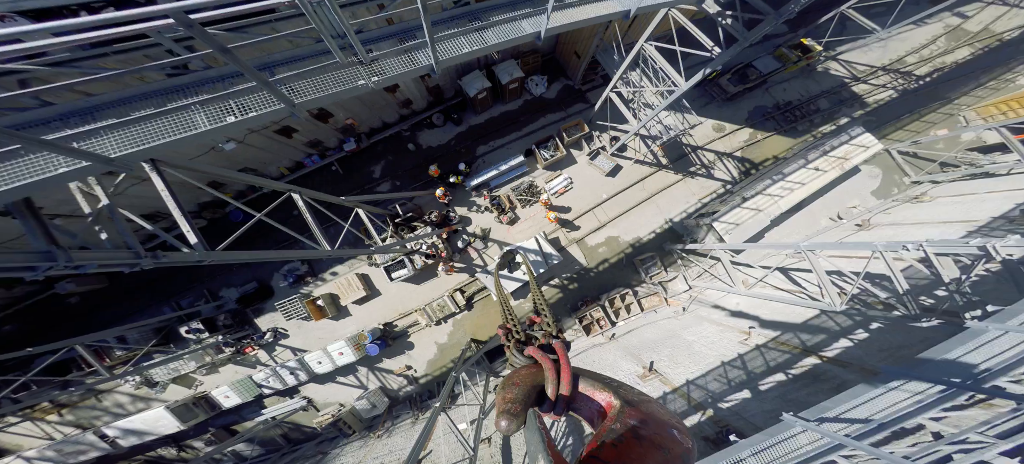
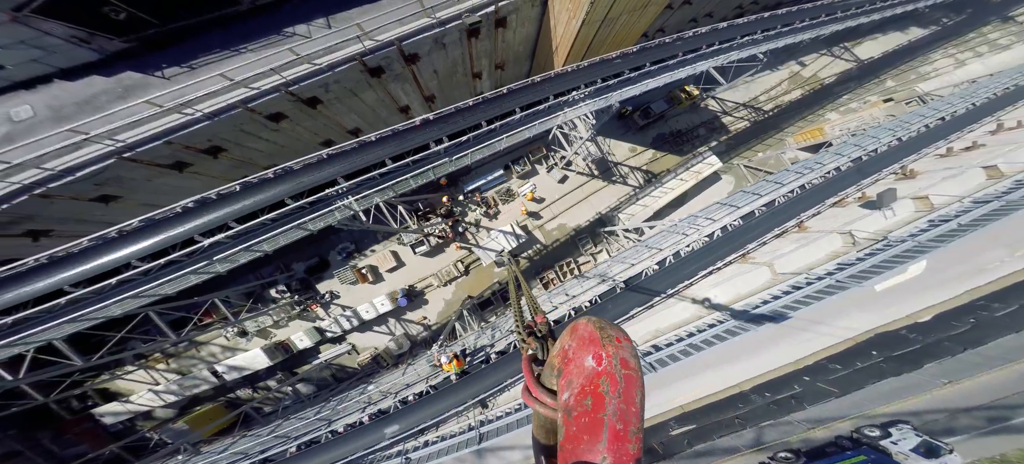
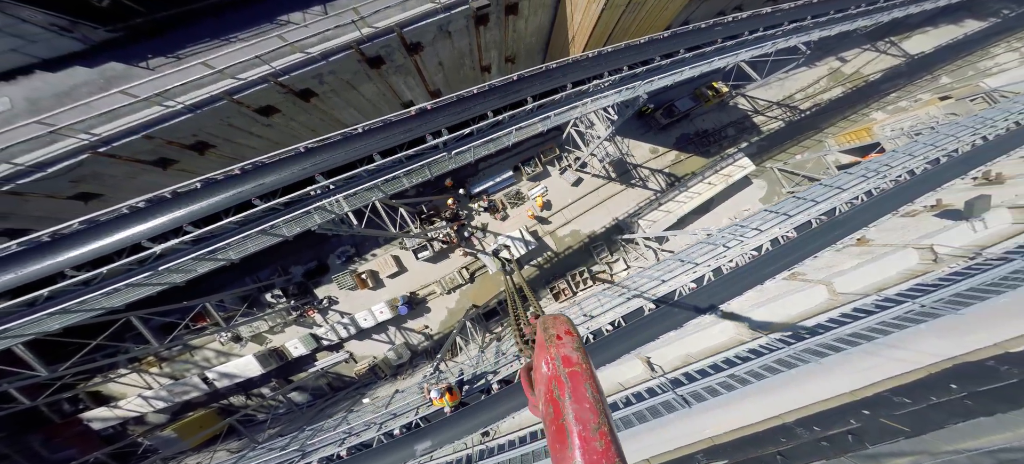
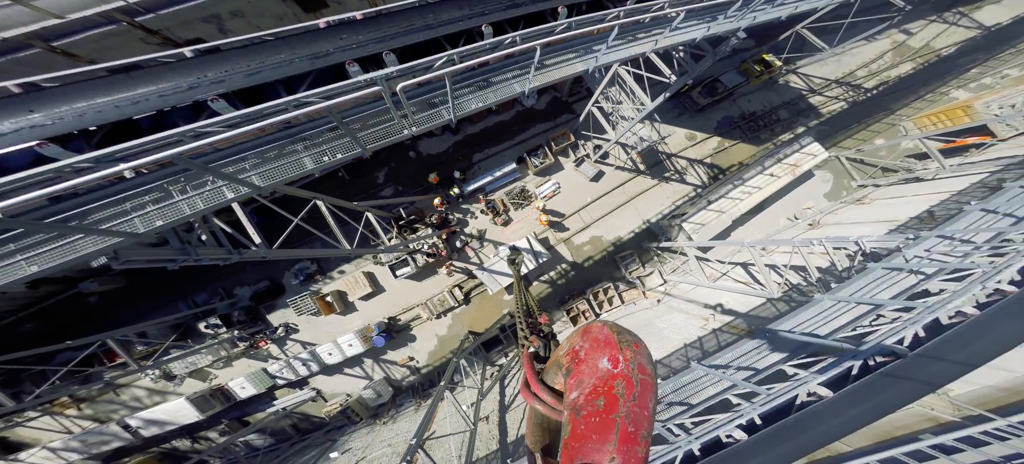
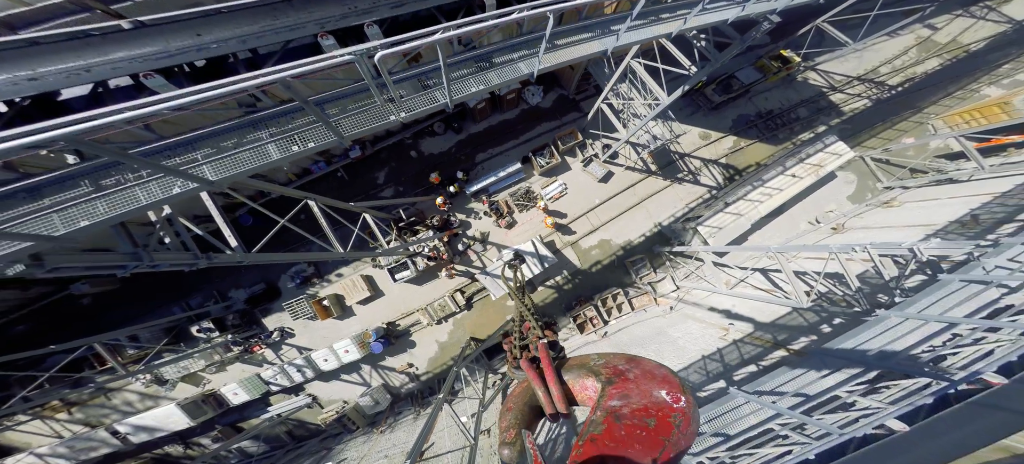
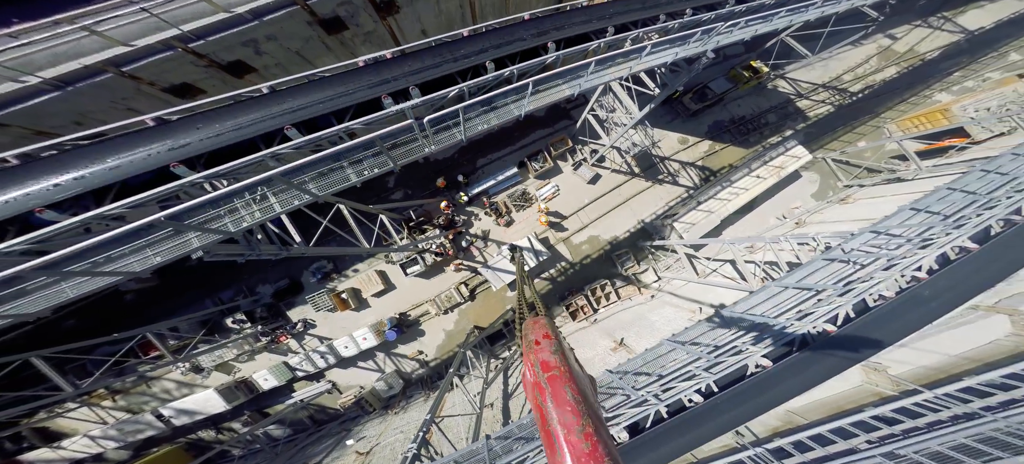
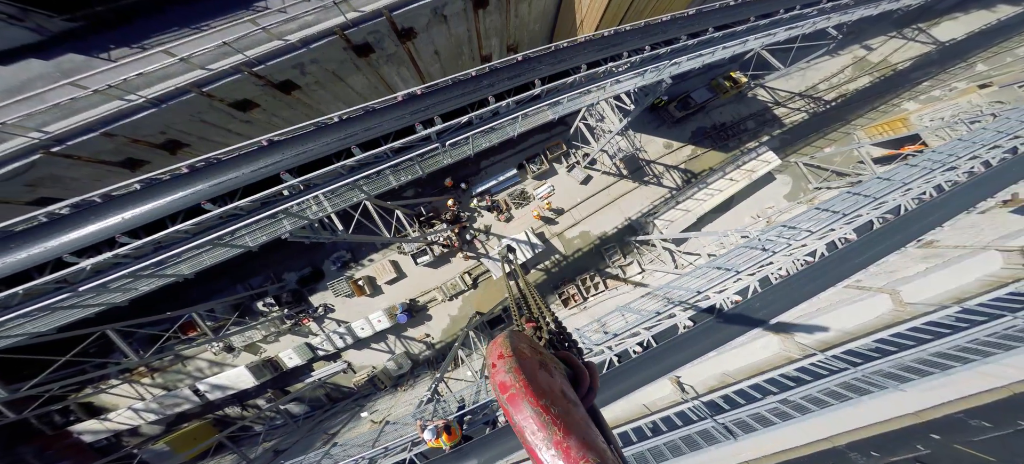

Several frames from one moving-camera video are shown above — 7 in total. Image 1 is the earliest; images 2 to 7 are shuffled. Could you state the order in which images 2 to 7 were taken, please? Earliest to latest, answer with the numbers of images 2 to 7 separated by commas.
5, 4, 6, 7, 3, 2
